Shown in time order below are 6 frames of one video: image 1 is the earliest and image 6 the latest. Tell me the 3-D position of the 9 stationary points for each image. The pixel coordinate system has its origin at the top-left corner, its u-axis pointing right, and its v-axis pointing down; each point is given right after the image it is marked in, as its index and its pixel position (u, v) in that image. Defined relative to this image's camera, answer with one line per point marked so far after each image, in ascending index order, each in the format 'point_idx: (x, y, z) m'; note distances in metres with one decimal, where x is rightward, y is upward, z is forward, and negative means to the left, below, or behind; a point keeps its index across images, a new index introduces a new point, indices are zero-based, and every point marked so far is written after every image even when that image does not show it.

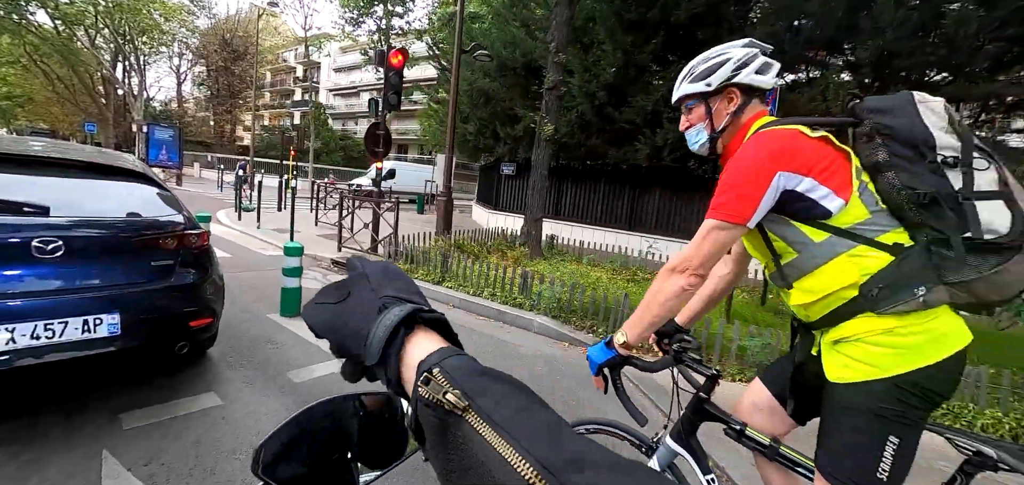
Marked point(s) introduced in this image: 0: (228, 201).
0: (-10.0, +1.5, +15.8) m
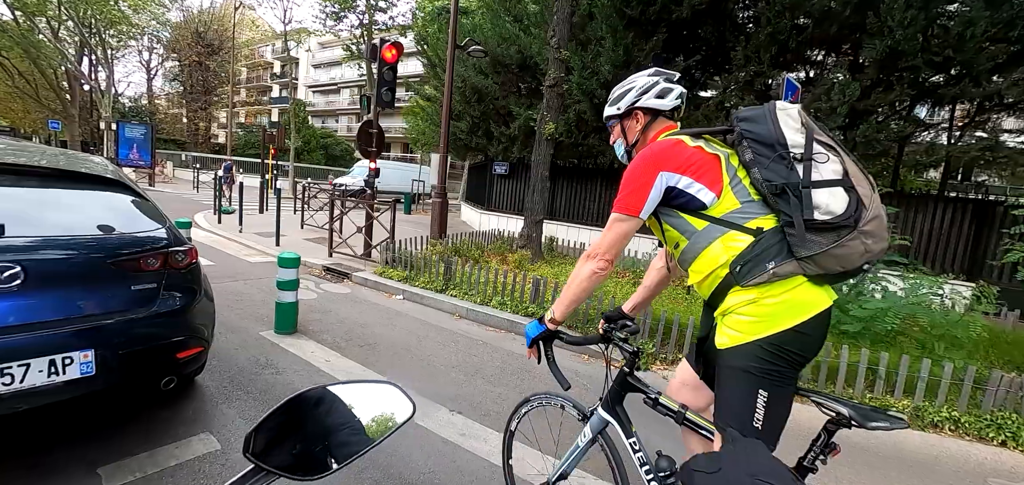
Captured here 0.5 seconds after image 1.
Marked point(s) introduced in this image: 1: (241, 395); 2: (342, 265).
0: (-10.3, +1.4, +15.1) m
1: (-1.7, -1.0, +2.8) m
2: (-2.5, -0.3, +6.6) m
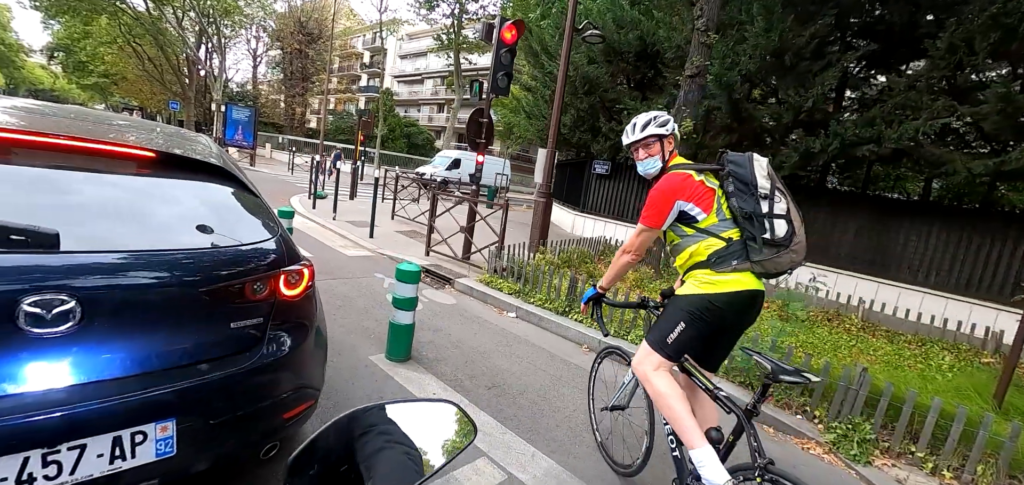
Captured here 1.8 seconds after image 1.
0: (-7.4, +2.0, +15.4) m
1: (-0.7, -1.0, +2.1) m
2: (-0.9, -0.3, +5.9) m
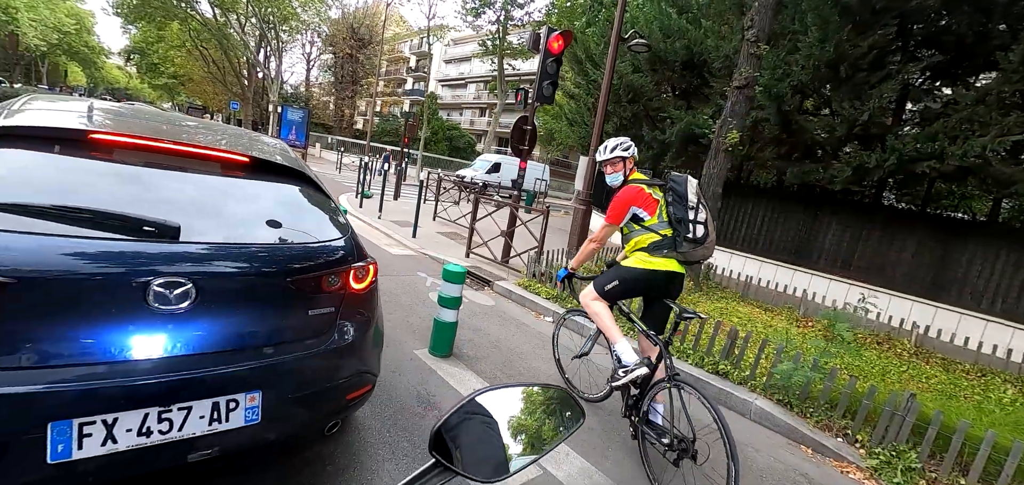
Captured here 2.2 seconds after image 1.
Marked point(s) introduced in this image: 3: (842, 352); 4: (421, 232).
0: (-6.0, +2.1, +16.1) m
1: (-0.6, -1.0, +2.3) m
2: (-0.4, -0.4, +6.1) m
3: (+3.7, -1.2, +5.1) m
4: (-1.7, +0.2, +8.4) m
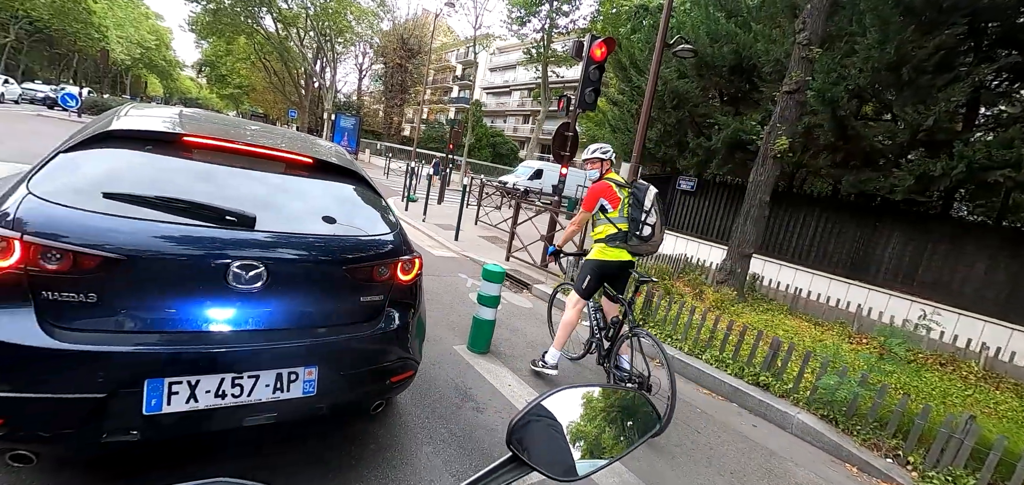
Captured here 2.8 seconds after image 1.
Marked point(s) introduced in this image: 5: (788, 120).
0: (-4.5, +2.0, +16.7) m
1: (-0.4, -1.0, +2.4) m
2: (+0.1, -0.4, +6.2) m
3: (+4.1, -1.3, +4.8) m
4: (-1.0, +0.1, +8.6) m
5: (+3.8, +1.7, +6.3) m
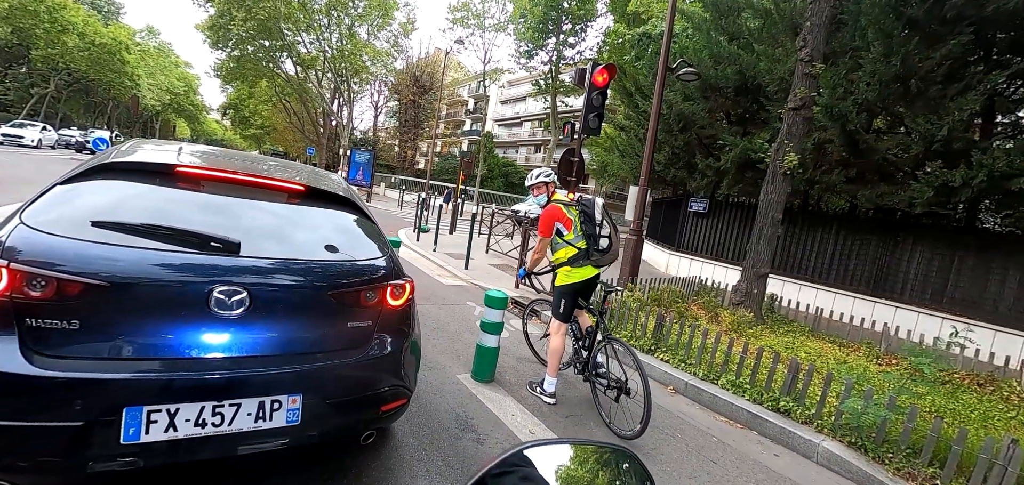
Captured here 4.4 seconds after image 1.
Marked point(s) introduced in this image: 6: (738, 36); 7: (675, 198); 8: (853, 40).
0: (-4.0, +0.8, +16.9) m
1: (-0.4, -1.1, +2.3) m
2: (+0.3, -0.8, +6.1) m
3: (+4.2, -1.5, +4.5) m
4: (-0.8, -0.4, +8.6) m
5: (+3.9, +1.5, +6.2) m
6: (+4.7, +4.3, +9.4) m
7: (+4.1, +1.1, +11.2) m
8: (+6.0, +3.5, +7.9) m
